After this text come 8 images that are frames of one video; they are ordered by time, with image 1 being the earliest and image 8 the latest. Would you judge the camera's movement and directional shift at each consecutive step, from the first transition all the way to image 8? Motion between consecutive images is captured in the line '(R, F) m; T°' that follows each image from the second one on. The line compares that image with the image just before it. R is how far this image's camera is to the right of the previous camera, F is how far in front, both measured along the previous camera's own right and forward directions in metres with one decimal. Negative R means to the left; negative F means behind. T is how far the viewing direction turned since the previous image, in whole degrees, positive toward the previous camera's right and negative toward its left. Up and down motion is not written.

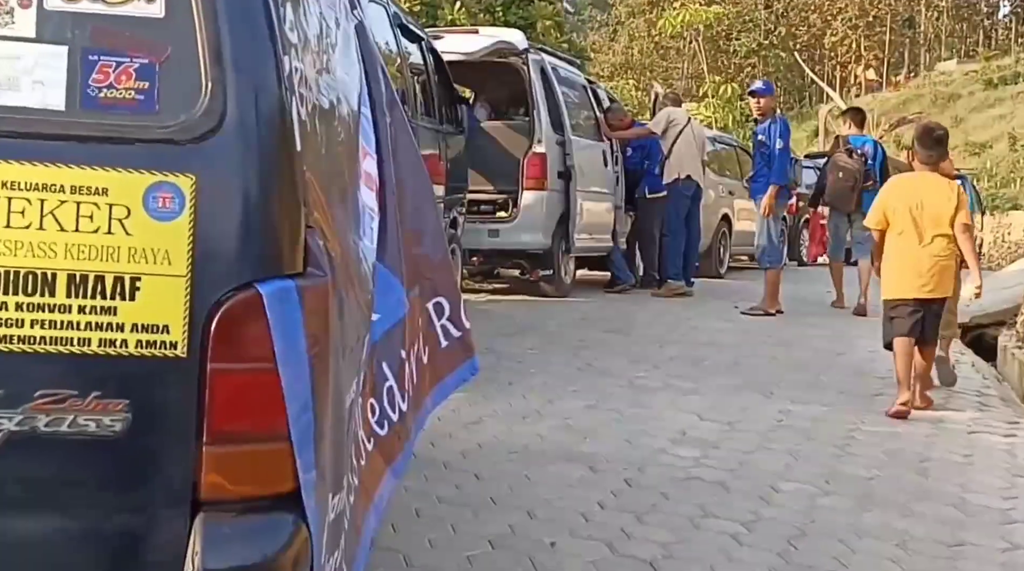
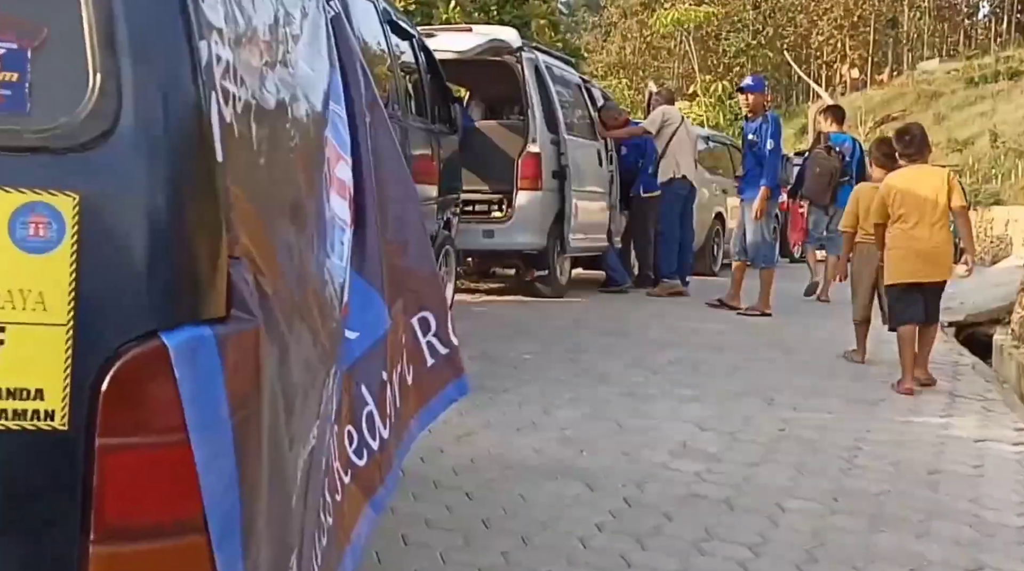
(0.0, +0.2) m; 0°
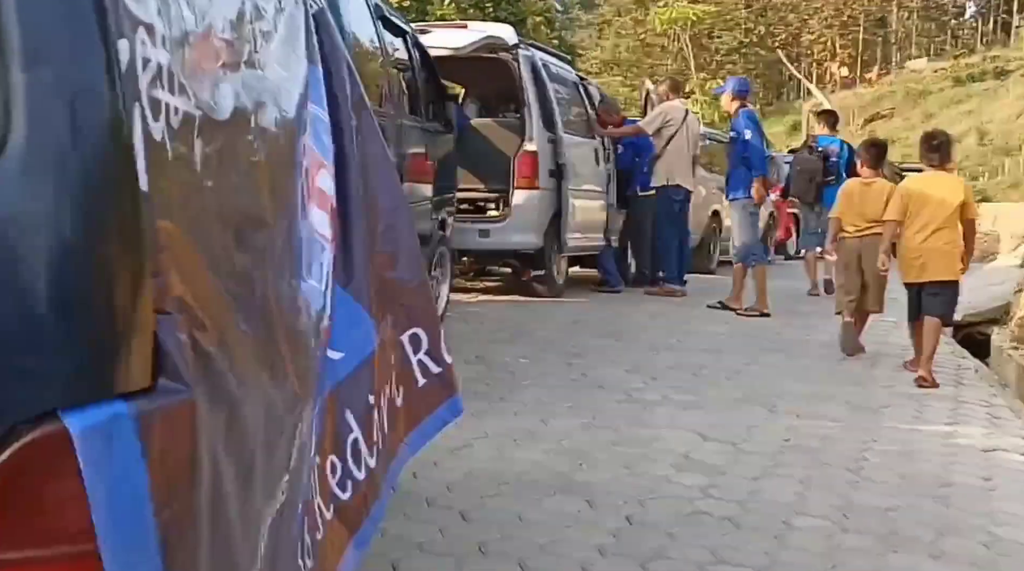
(0.0, +0.2) m; 0°
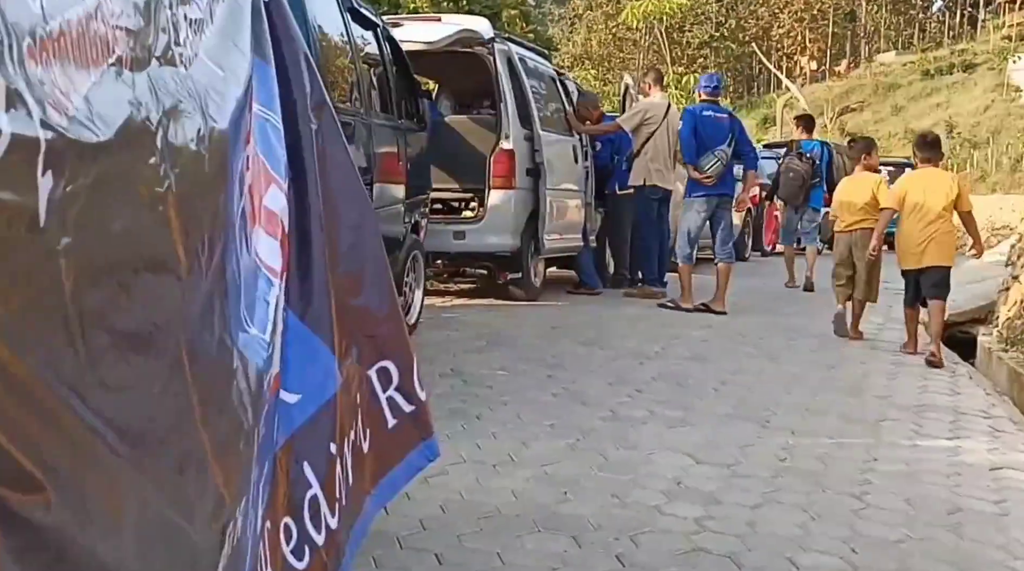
(0.0, +0.4) m; +1°
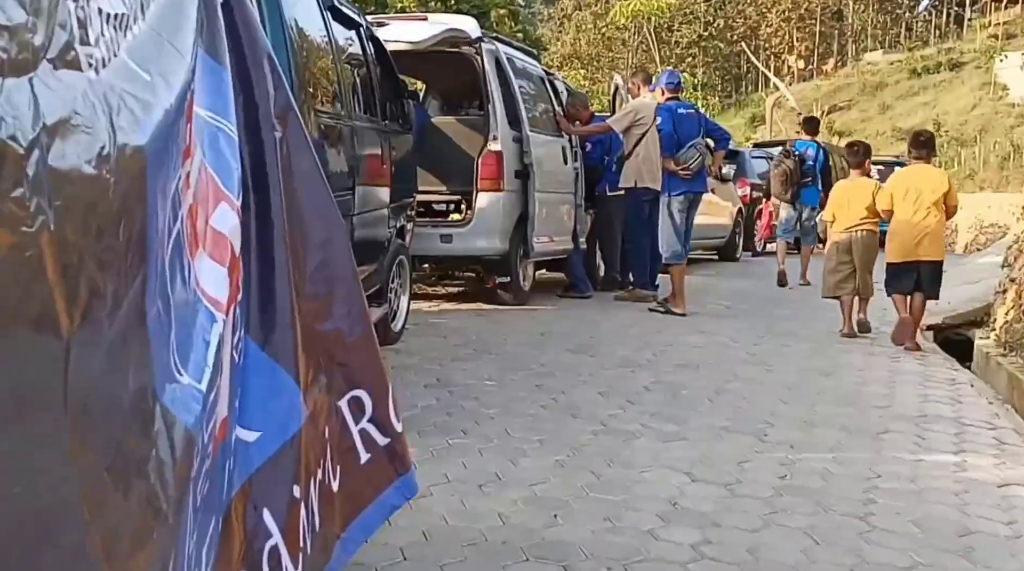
(0.0, +0.2) m; 0°
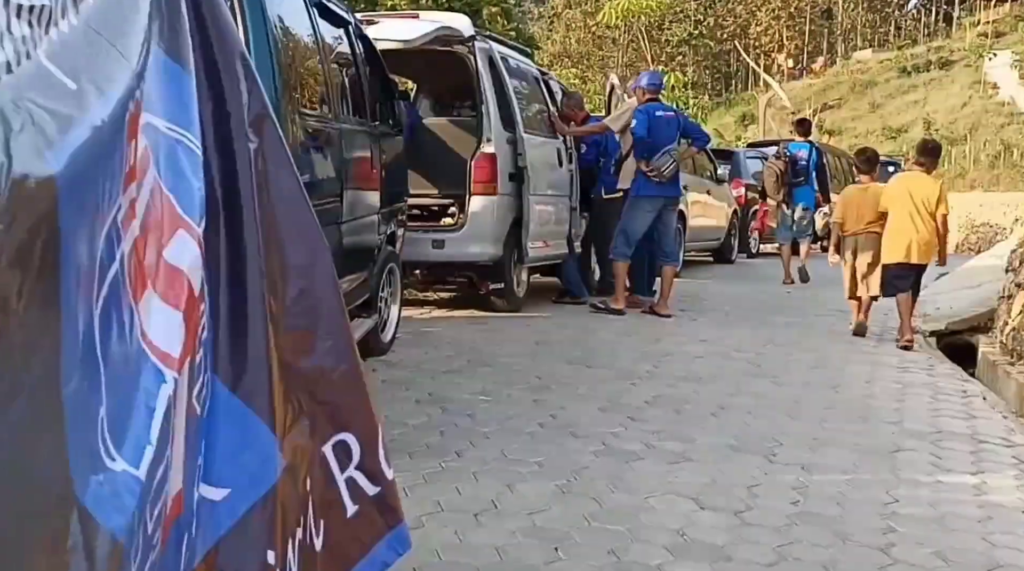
(0.0, +0.3) m; 0°
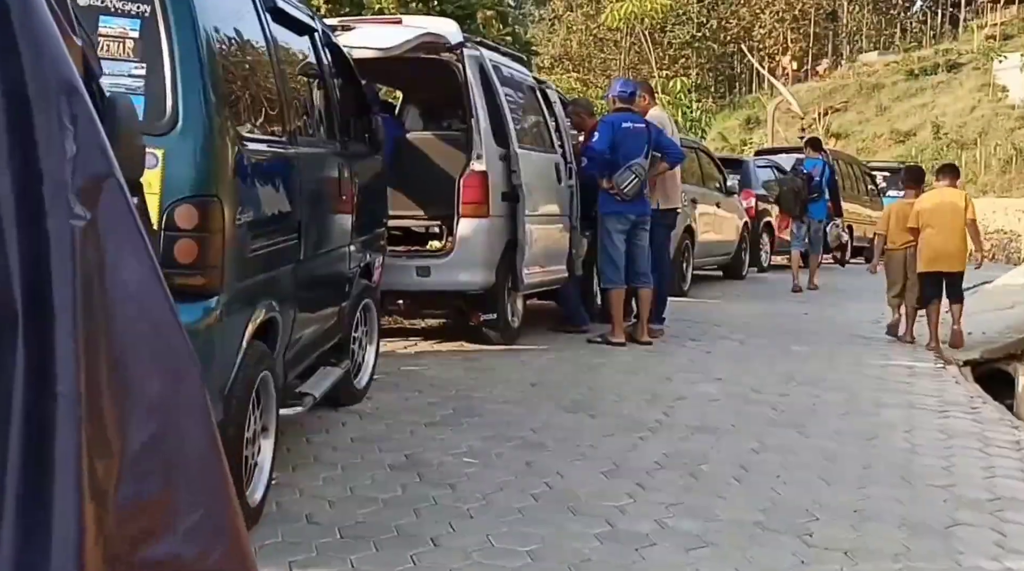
(+0.1, +0.9) m; 0°
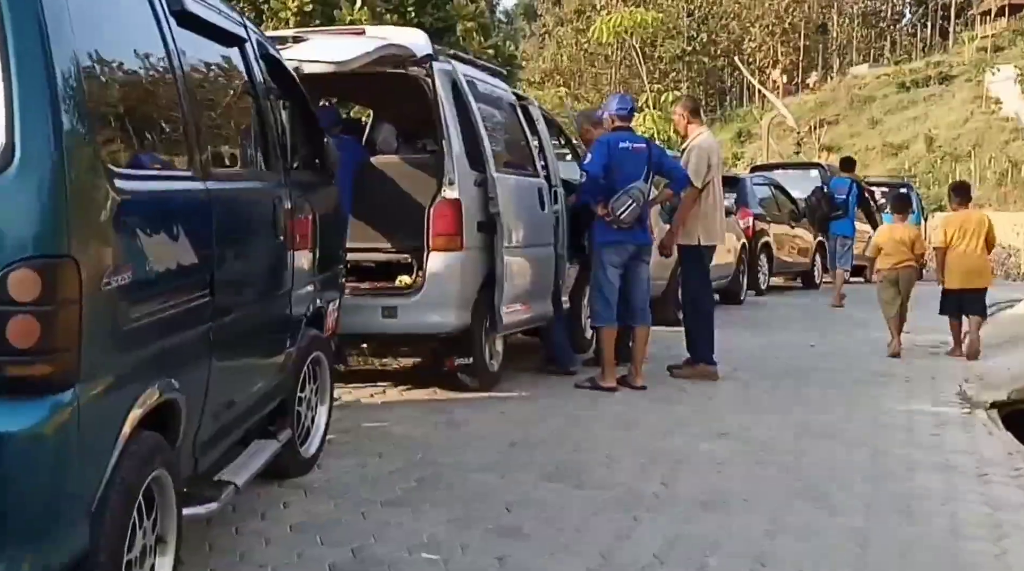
(+0.1, +1.0) m; 0°
